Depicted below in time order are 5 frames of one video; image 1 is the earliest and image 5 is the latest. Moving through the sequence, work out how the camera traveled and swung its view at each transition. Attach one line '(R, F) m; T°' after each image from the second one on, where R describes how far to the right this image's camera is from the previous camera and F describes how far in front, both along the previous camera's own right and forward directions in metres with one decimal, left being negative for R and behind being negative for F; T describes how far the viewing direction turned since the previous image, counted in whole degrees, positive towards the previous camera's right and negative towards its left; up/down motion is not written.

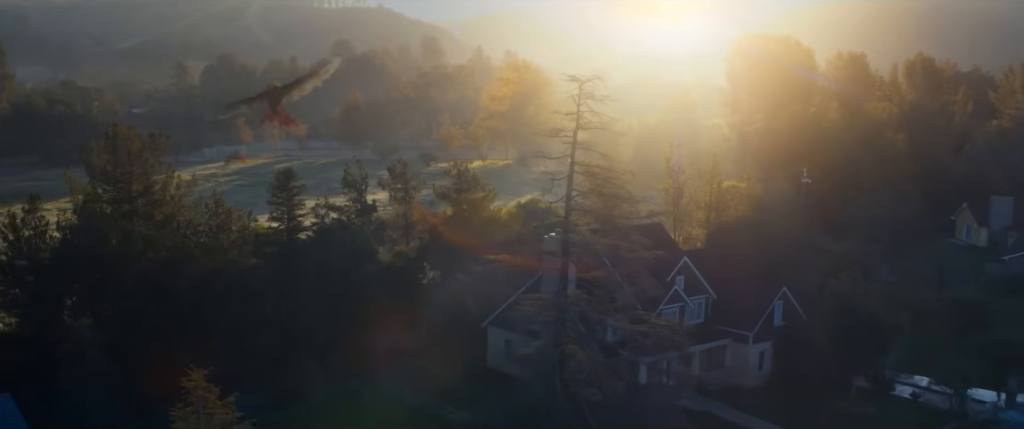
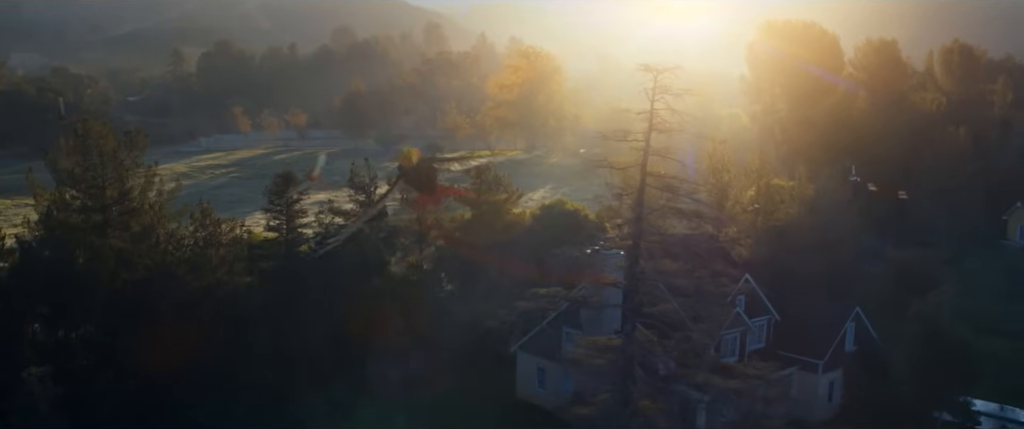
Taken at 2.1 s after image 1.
(-0.7, +3.0) m; 0°
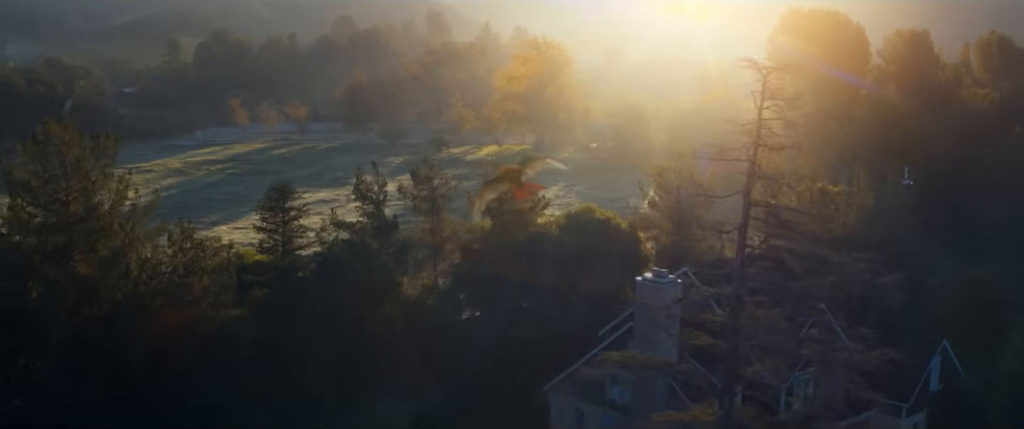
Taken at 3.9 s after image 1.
(-0.6, +2.8) m; 0°
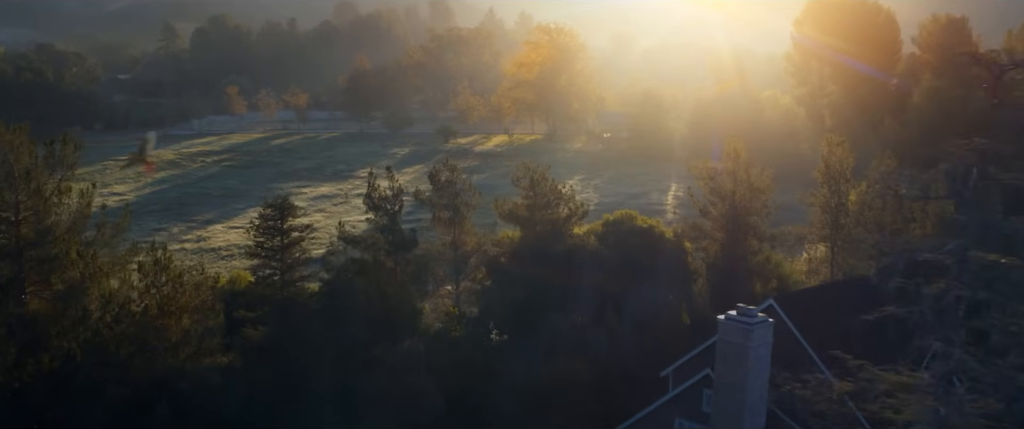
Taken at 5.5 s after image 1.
(-0.7, +3.0) m; 0°
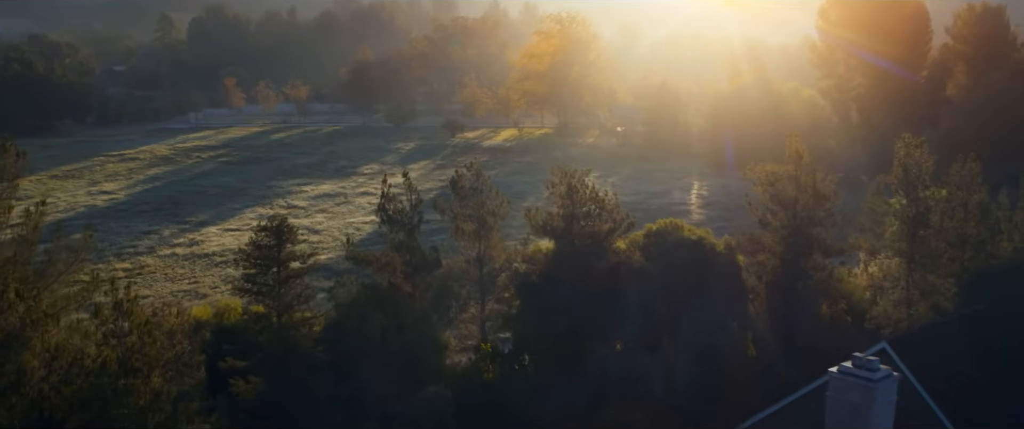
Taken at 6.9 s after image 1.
(-0.6, +2.6) m; 0°
